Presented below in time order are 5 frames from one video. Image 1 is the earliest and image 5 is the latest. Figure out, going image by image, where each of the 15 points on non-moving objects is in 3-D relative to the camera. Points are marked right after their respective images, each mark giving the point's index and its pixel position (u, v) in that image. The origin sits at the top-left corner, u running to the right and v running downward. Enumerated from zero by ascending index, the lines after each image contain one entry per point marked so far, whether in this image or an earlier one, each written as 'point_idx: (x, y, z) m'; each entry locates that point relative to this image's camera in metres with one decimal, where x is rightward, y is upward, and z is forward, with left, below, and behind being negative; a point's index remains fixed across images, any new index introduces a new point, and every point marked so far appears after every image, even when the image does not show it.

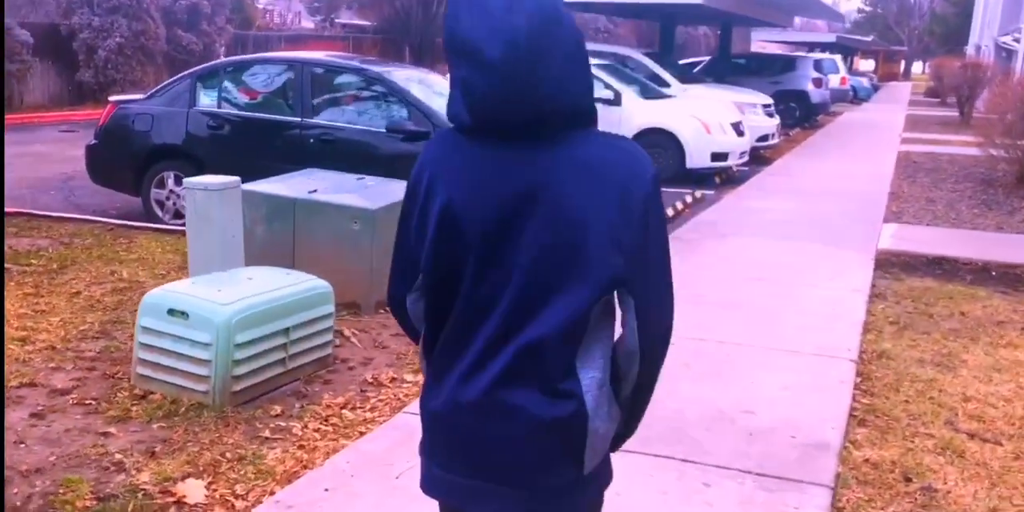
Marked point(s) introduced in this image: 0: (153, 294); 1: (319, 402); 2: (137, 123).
0: (-1.6, -0.2, +4.4) m
1: (-0.9, -0.7, +4.5) m
2: (-3.5, +1.2, +9.2) m
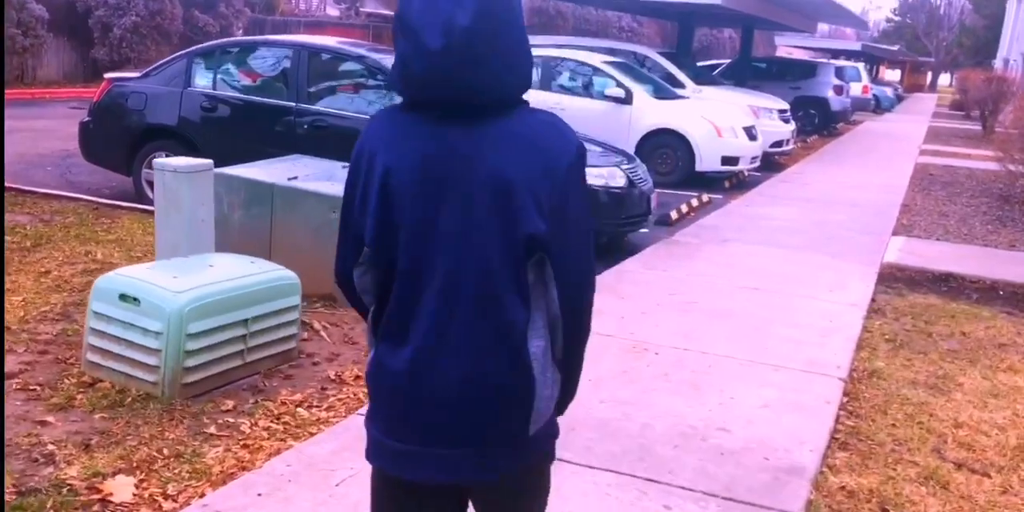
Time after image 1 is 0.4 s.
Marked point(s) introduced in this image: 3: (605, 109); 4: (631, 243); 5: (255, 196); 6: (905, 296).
0: (-1.7, -0.1, +4.2) m
1: (-1.0, -0.6, +4.3) m
2: (-3.5, +1.4, +9.0) m
3: (+1.3, +2.1, +13.8) m
4: (+1.1, +0.1, +9.2) m
5: (-1.6, +0.4, +5.9) m
6: (+2.9, -0.3, +7.3) m
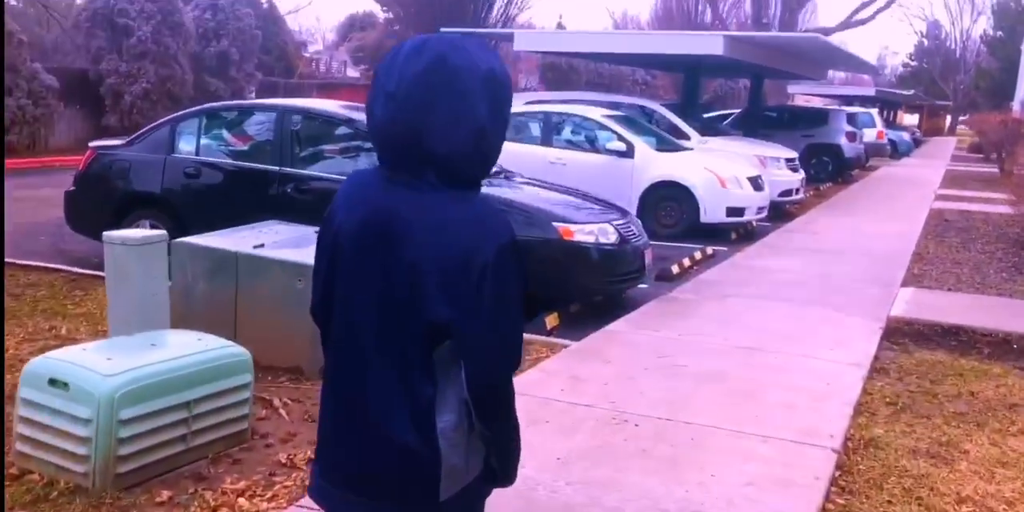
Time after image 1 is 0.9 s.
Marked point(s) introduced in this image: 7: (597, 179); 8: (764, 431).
0: (-1.9, -0.4, +4.0) m
1: (-1.2, -0.9, +4.0) m
2: (-3.6, +0.8, +8.9) m
3: (+1.3, +1.3, +13.6) m
4: (+1.0, -0.4, +8.9) m
5: (-1.7, 0.0, +5.7) m
6: (+2.8, -0.7, +6.9) m
7: (+1.2, +1.1, +13.6) m
8: (+1.2, -0.9, +4.8) m
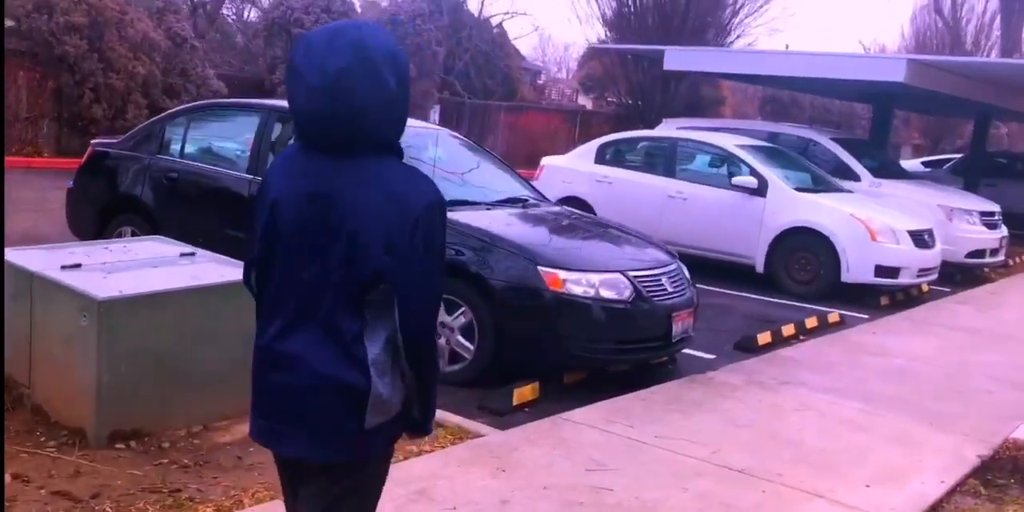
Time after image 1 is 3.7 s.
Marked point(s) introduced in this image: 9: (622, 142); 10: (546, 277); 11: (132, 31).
0: (-2.9, -0.4, +2.9) m
1: (-2.2, -1.0, +2.7) m
2: (-3.3, +0.7, +8.1) m
3: (+2.6, +0.6, +11.5) m
4: (+1.1, -0.8, +7.0) m
5: (-2.3, -0.1, +4.5) m
6: (+2.3, -1.2, +4.6) m
7: (+2.4, +0.4, +11.6) m
8: (+0.3, -1.1, +2.9) m
9: (+1.4, +1.5, +12.6) m
10: (+0.2, -0.1, +6.0) m
11: (-7.3, +4.3, +19.1) m
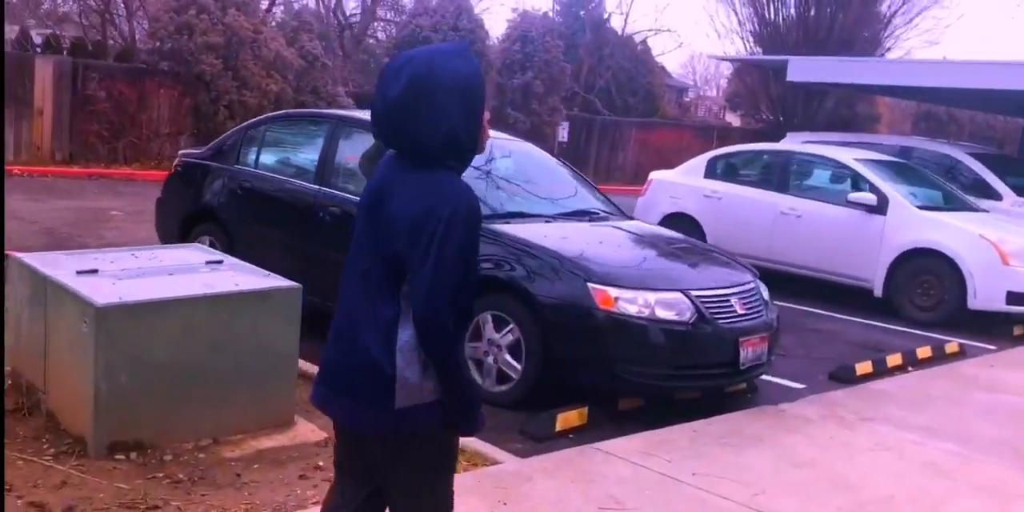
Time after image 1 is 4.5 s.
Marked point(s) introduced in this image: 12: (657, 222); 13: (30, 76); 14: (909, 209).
0: (-3.0, -0.4, +3.0) m
1: (-2.4, -1.0, +2.7) m
2: (-2.6, +0.6, +8.2) m
3: (+3.6, +0.4, +10.7) m
4: (+1.5, -1.0, +6.5) m
5: (-2.2, -0.2, +4.5) m
6: (+2.4, -1.3, +3.9) m
7: (+3.5, +0.2, +10.8) m
8: (+0.1, -1.2, +2.6) m
9: (+2.7, +1.2, +12.0) m
10: (+0.5, -0.2, +5.6) m
11: (-4.9, +4.1, +19.8) m
12: (+1.9, +0.4, +12.6) m
13: (-8.7, +3.2, +17.9) m
14: (+4.1, +0.5, +10.4) m
